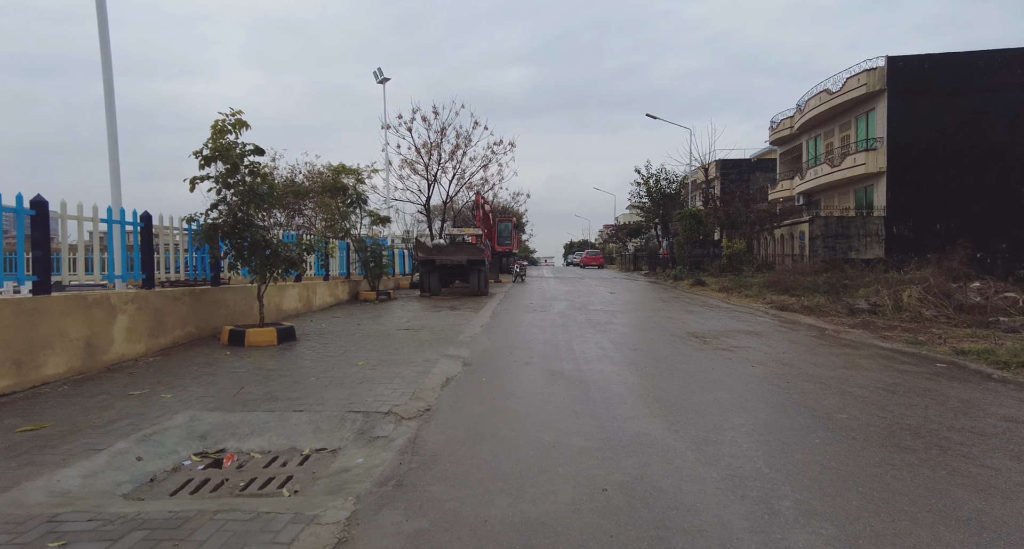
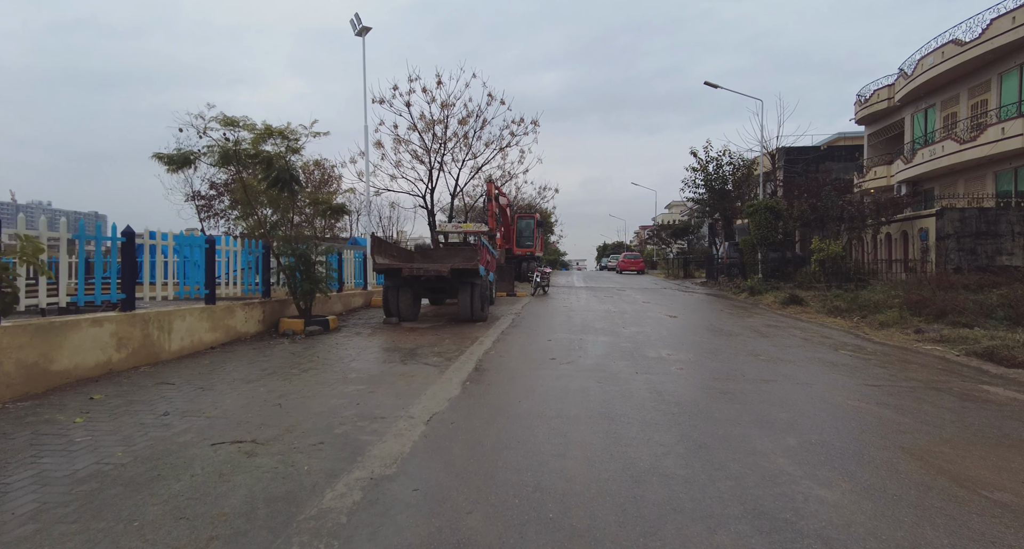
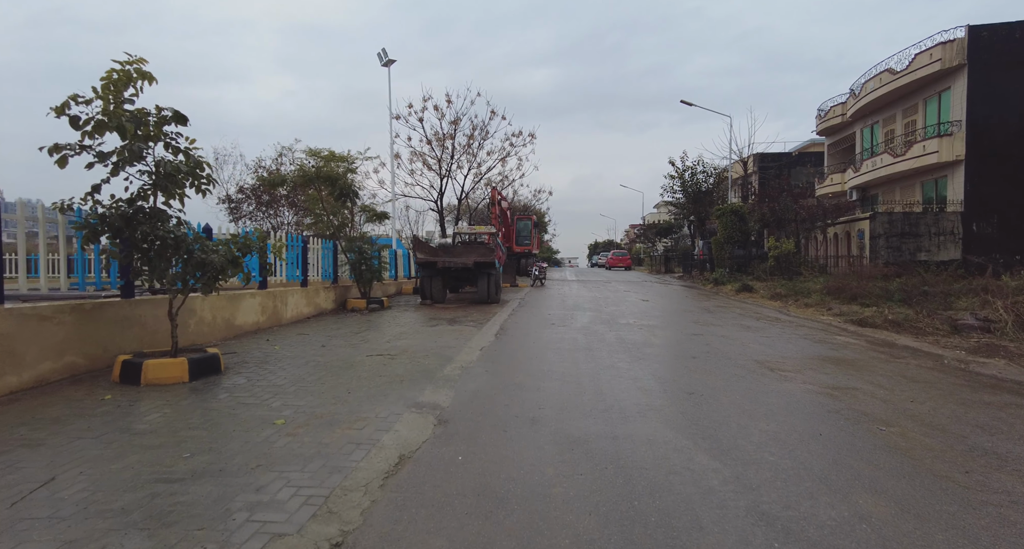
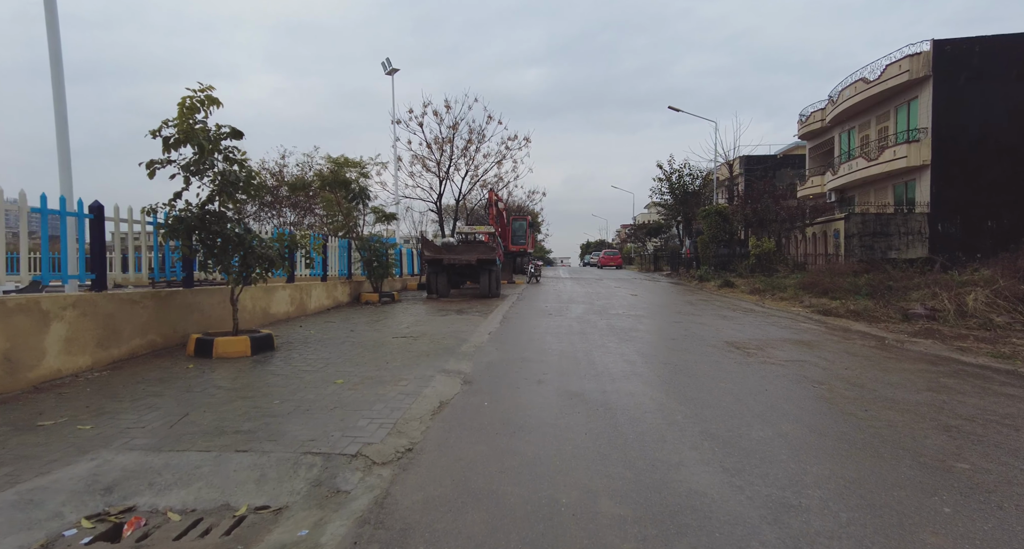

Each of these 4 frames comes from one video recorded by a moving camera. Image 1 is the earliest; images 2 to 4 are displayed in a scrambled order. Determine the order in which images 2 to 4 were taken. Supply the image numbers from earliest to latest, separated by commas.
4, 3, 2
